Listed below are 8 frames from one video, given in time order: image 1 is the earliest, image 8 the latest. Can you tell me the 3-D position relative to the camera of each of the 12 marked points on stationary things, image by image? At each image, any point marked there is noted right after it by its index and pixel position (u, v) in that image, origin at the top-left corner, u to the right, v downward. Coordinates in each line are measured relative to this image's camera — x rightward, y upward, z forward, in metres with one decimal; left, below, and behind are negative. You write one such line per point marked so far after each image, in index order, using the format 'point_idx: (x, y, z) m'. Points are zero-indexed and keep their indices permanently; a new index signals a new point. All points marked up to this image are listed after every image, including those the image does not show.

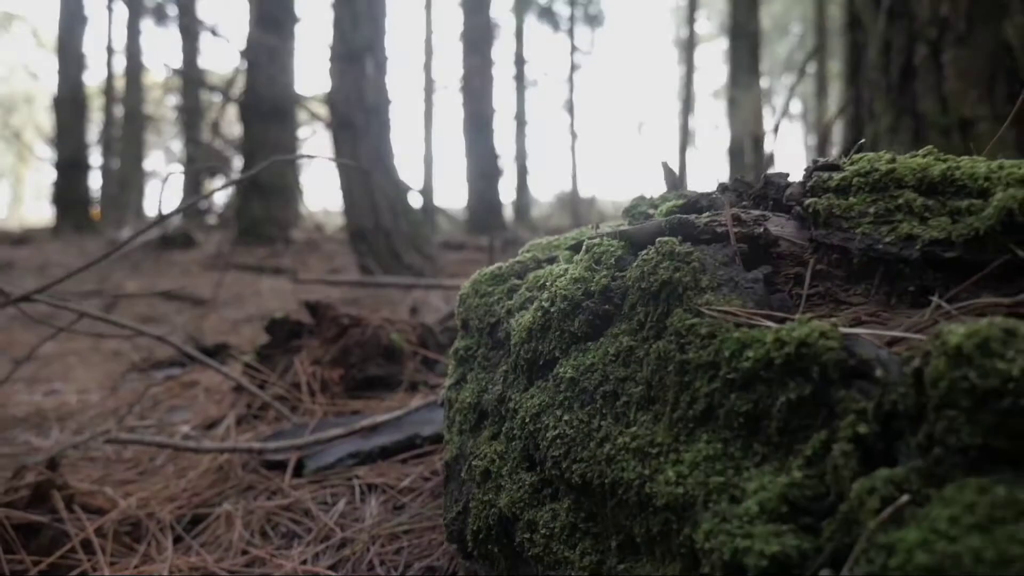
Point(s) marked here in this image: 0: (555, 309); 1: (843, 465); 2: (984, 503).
0: (+0.1, 0.0, +1.6) m
1: (+0.3, -0.2, +1.0) m
2: (+0.4, -0.2, +0.8) m
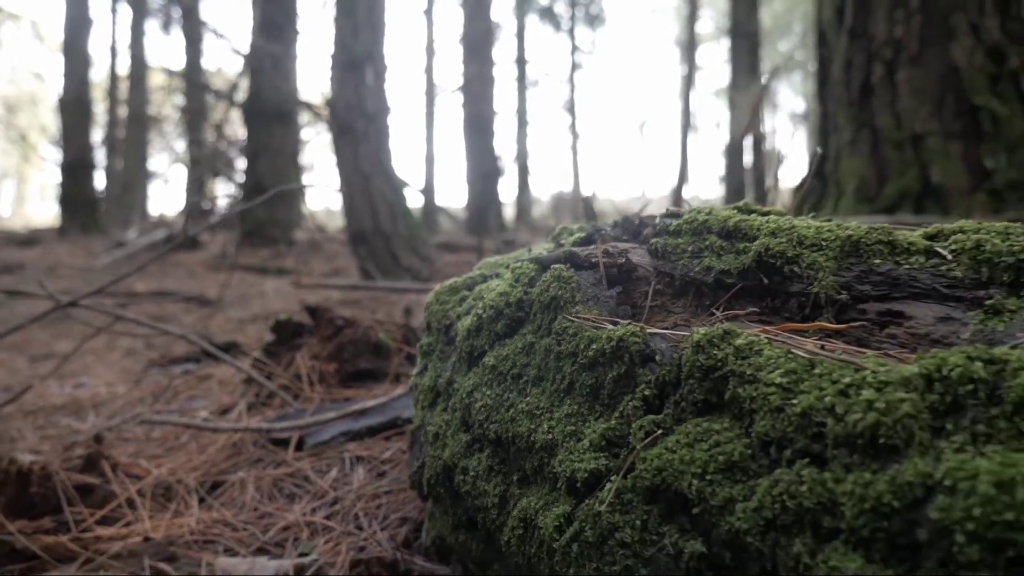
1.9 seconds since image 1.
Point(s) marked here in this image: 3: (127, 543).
0: (-0.1, -0.1, +2.2) m
1: (+0.2, -0.2, +1.6) m
2: (+0.3, -0.2, +1.4) m
3: (-1.1, -0.8, +2.7) m
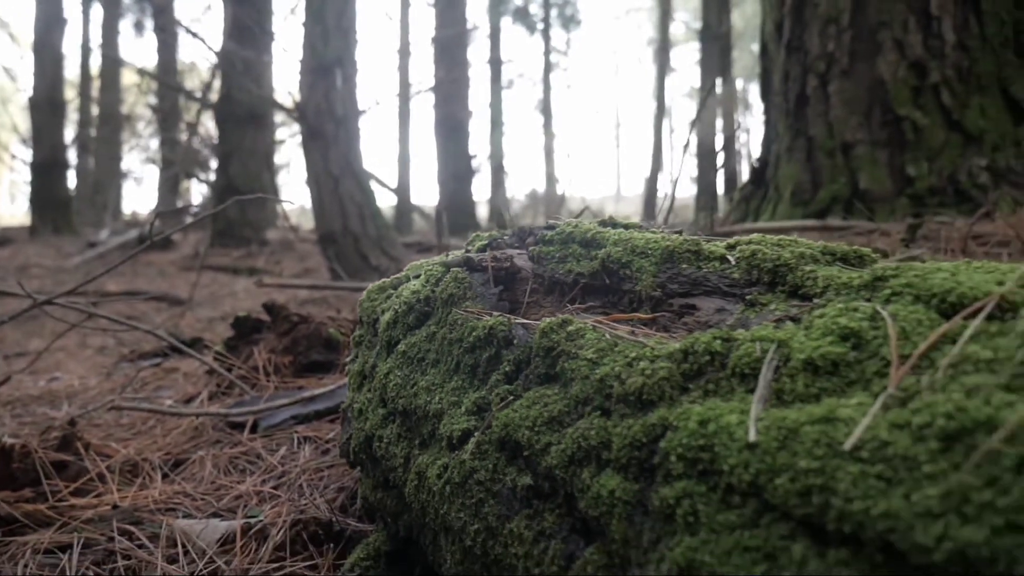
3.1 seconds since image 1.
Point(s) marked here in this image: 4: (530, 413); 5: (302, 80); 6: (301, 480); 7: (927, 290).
0: (-0.3, -0.1, +2.6) m
1: (0.0, -0.2, +2.0) m
2: (0.0, -0.2, +1.9) m
3: (-1.4, -0.8, +3.1) m
4: (0.0, -0.2, +1.8) m
5: (-1.4, +1.5, +6.5) m
6: (-0.8, -0.7, +3.3) m
7: (+0.7, 0.0, +1.4) m
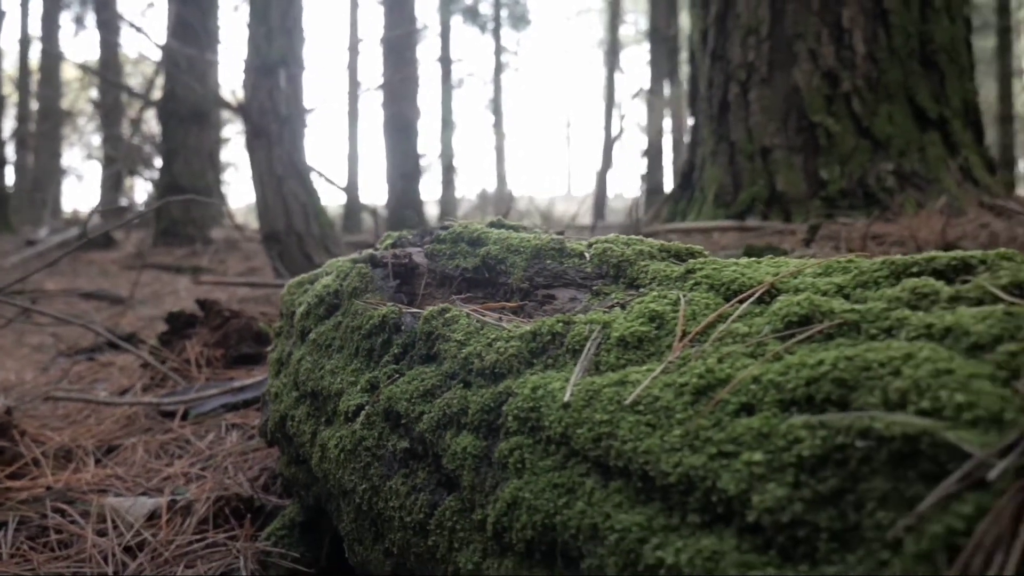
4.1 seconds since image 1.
0: (-0.6, 0.0, +2.9) m
1: (-0.3, -0.2, +2.3) m
2: (-0.2, -0.2, +2.1) m
3: (-1.7, -0.7, +3.3) m
4: (-0.2, -0.2, +2.1) m
5: (-1.9, +1.6, +6.7) m
6: (-1.1, -0.7, +3.5) m
7: (+0.4, 0.0, +1.8) m
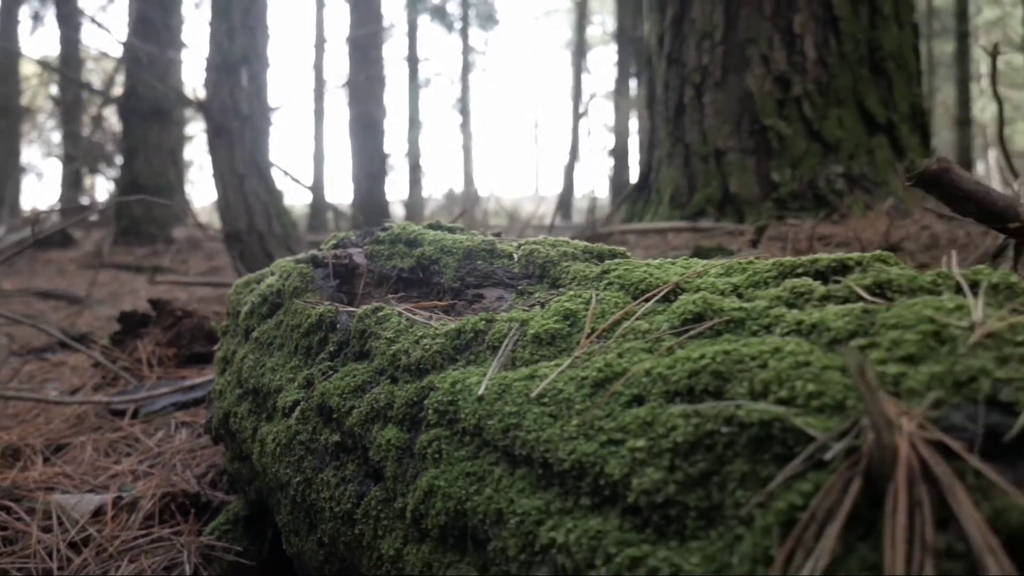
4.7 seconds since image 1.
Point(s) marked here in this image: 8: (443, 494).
0: (-0.8, 0.0, +3.0) m
1: (-0.5, -0.2, +2.4) m
2: (-0.4, -0.2, +2.2) m
3: (-2.0, -0.7, +3.3) m
4: (-0.4, -0.2, +2.2) m
5: (-2.3, +1.6, +6.7) m
6: (-1.3, -0.7, +3.6) m
7: (+0.2, 0.0, +1.9) m
8: (-0.1, -0.4, +1.6) m
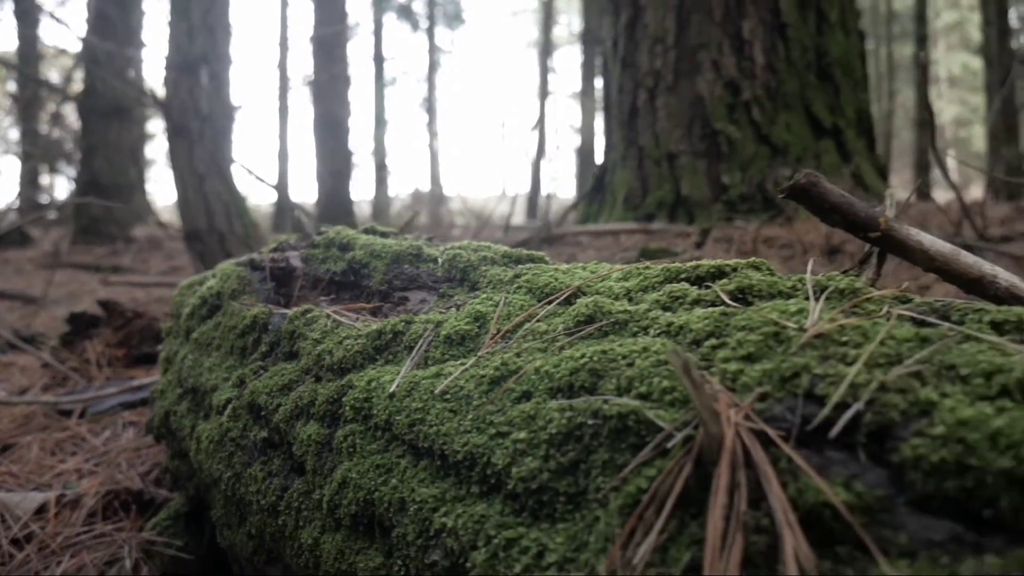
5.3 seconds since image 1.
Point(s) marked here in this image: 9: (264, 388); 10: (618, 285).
0: (-1.1, -0.1, +3.1) m
1: (-0.7, -0.2, +2.5) m
2: (-0.6, -0.2, +2.3) m
3: (-2.2, -0.7, +3.4) m
4: (-0.6, -0.2, +2.3) m
5: (-2.6, +1.6, +6.7) m
6: (-1.6, -0.7, +3.6) m
7: (+0.1, 0.0, +2.0) m
8: (-0.3, -0.4, +1.7) m
9: (-0.6, -0.3, +2.3) m
10: (+0.2, 0.0, +1.8) m
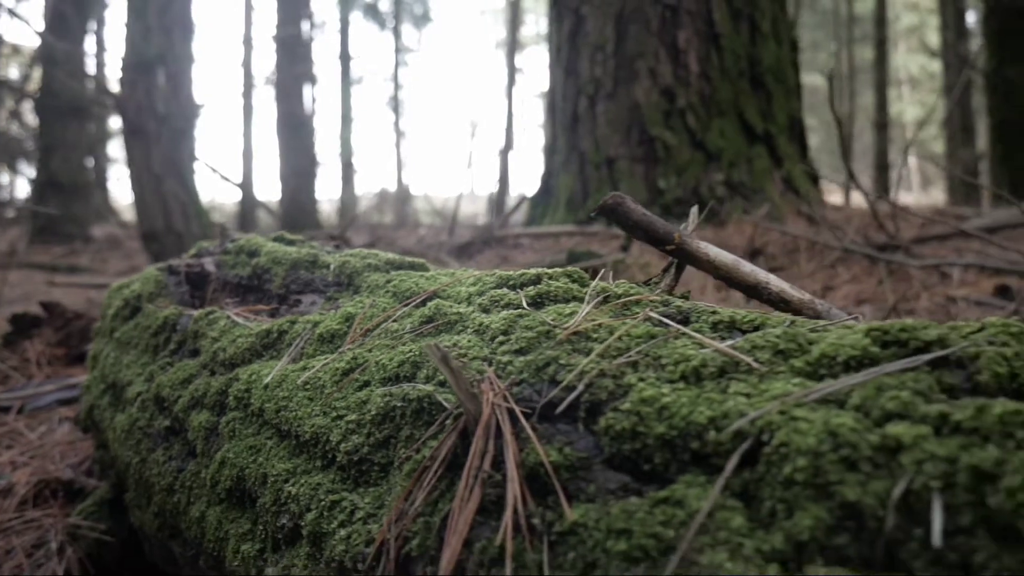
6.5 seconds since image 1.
0: (-1.4, -0.1, +3.3) m
1: (-1.0, -0.2, +2.7) m
2: (-0.9, -0.2, +2.6) m
3: (-2.6, -0.8, +3.6) m
4: (-0.9, -0.2, +2.5) m
5: (-3.1, +1.6, +6.9) m
6: (-2.0, -0.7, +3.9) m
7: (-0.3, 0.0, +2.3) m
8: (-0.6, -0.4, +2.0) m
9: (-1.0, -0.3, +2.5) m
10: (-0.1, 0.0, +2.1) m
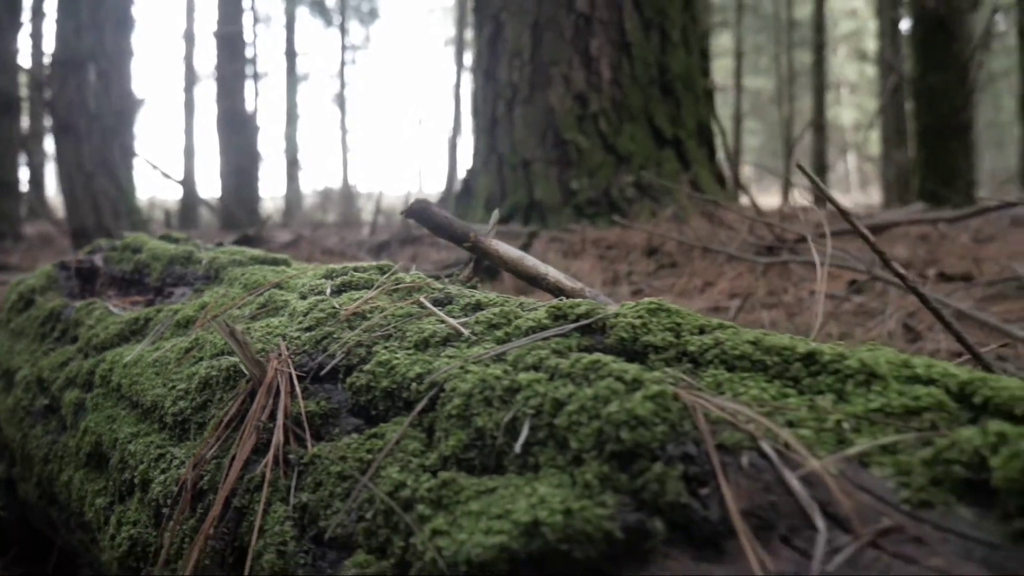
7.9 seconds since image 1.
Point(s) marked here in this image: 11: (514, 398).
0: (-1.9, 0.0, +3.6) m
1: (-1.5, -0.2, +3.0) m
2: (-1.4, -0.2, +2.9) m
3: (-3.1, -0.7, +3.8) m
4: (-1.4, -0.2, +2.8) m
5: (-3.8, +1.6, +7.1) m
6: (-2.5, -0.7, +4.1) m
7: (-0.7, 0.0, +2.6) m
8: (-1.1, -0.4, +2.3) m
9: (-1.4, -0.2, +2.8) m
10: (-0.6, 0.0, +2.4) m
11: (0.0, -0.2, +1.3) m
